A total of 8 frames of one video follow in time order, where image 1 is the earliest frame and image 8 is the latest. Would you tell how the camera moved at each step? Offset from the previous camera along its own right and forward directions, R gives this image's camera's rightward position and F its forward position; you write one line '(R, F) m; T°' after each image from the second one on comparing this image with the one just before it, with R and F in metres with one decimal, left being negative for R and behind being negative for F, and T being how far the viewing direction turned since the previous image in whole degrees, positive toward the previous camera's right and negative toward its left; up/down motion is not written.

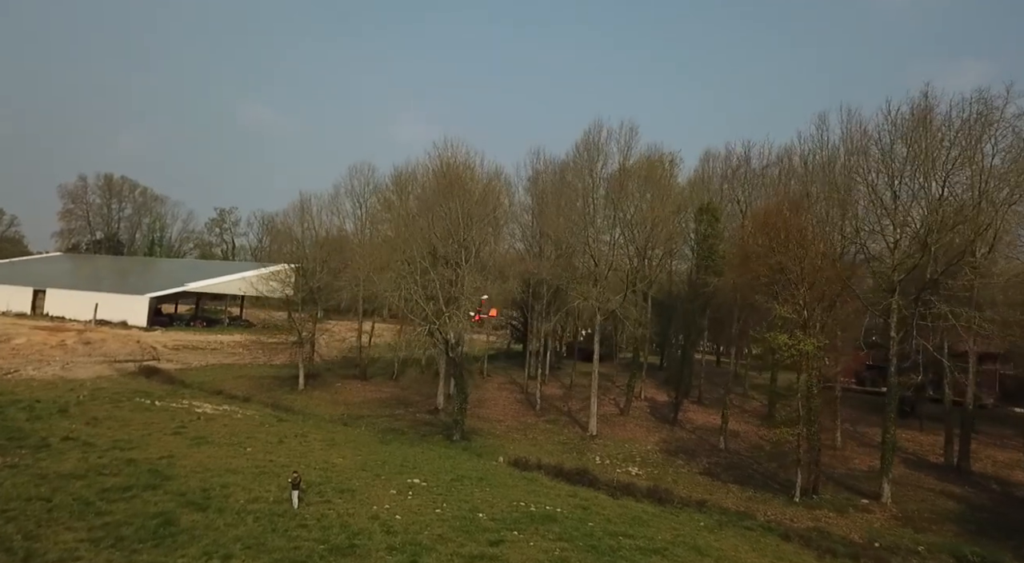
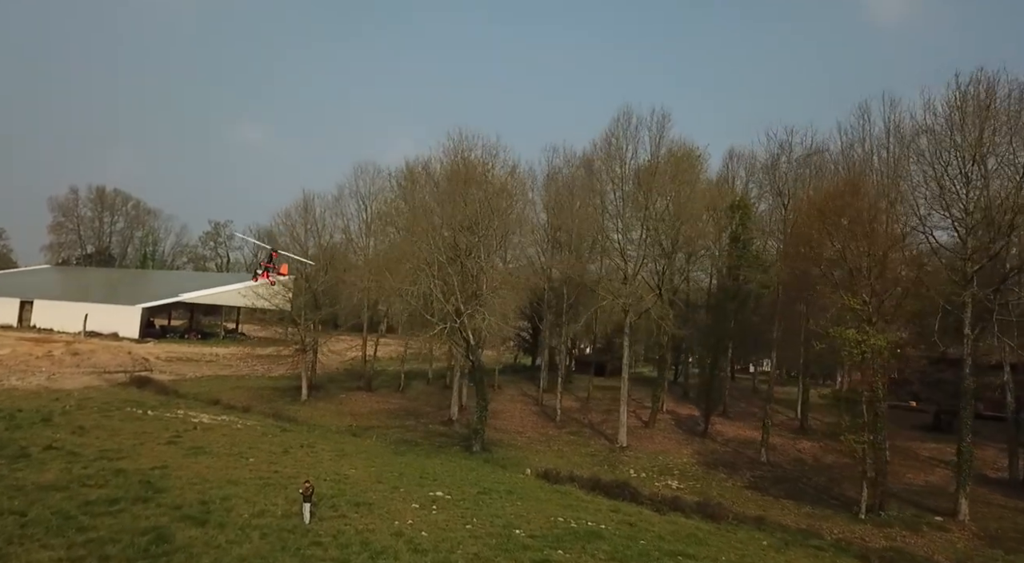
(-1.1, +2.3) m; 0°
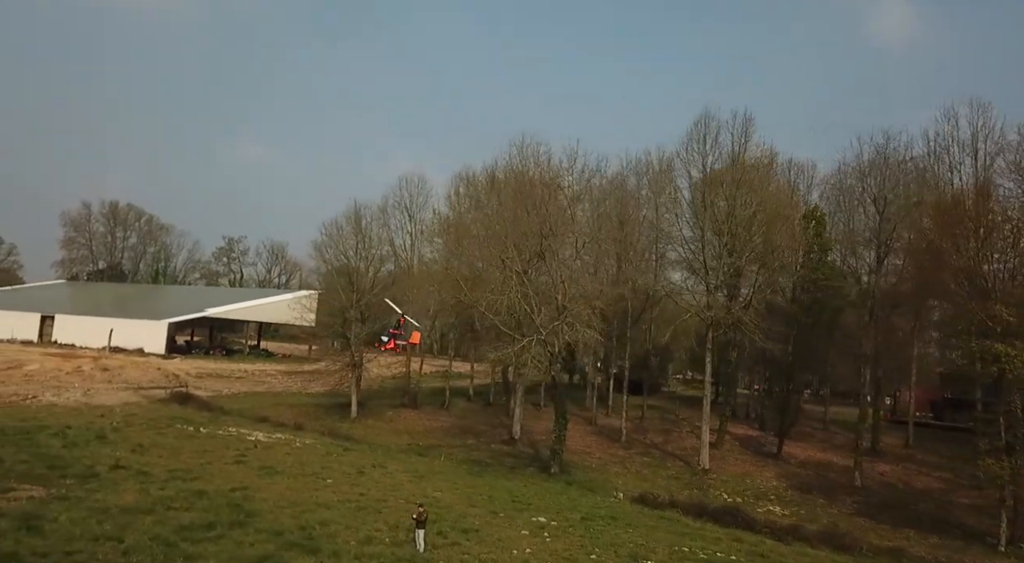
(-2.8, +1.4) m; 0°
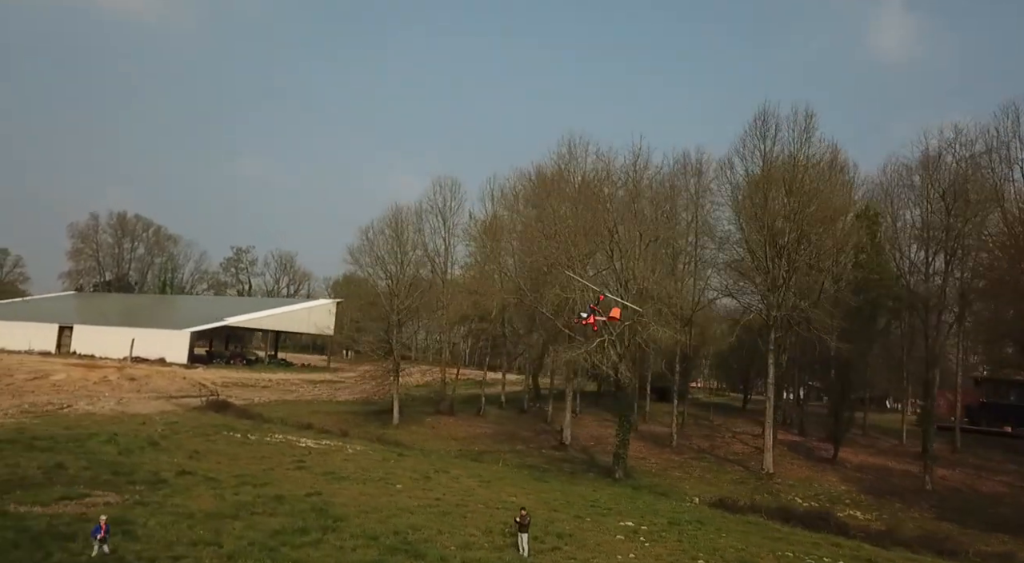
(-2.2, +0.6) m; 0°
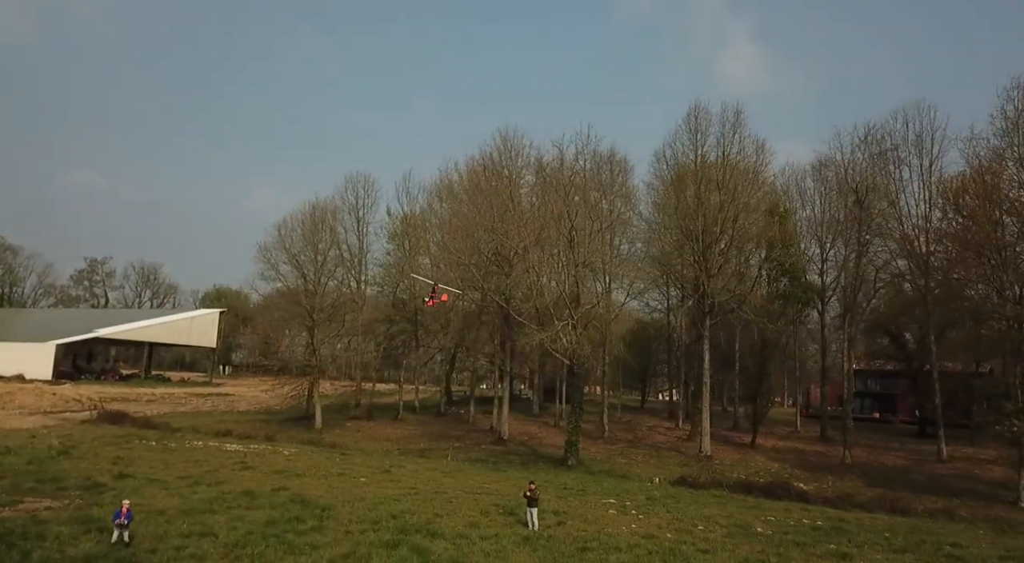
(-2.8, +0.6) m; +10°
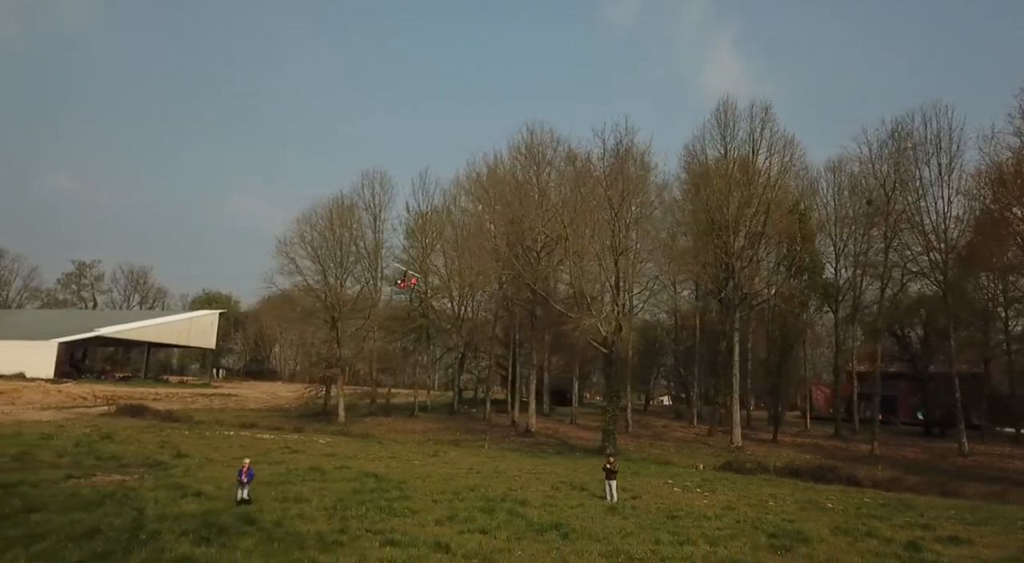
(-2.0, -0.1) m; +1°
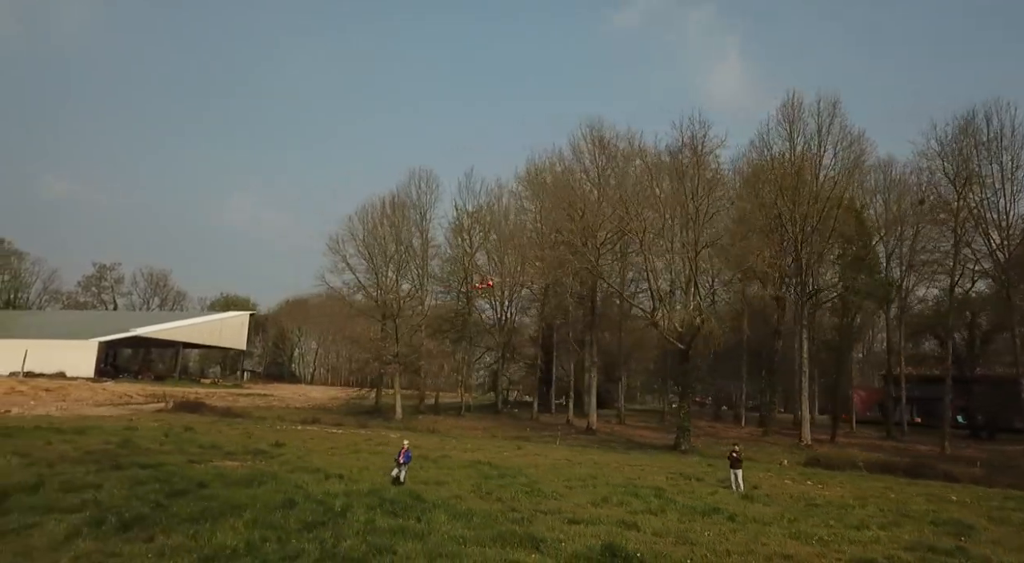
(-2.4, +0.1) m; 0°
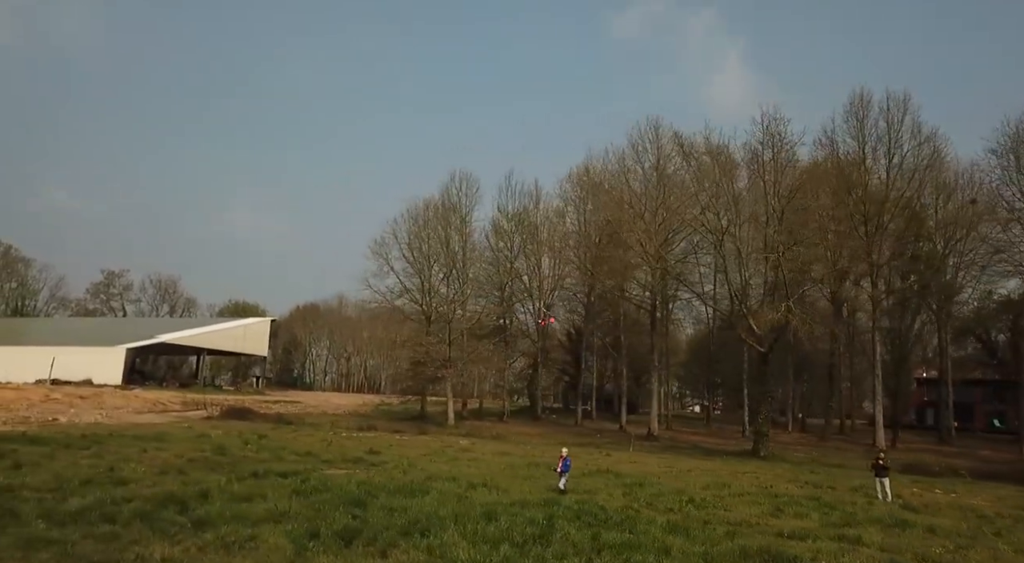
(-2.5, +0.7) m; 0°
